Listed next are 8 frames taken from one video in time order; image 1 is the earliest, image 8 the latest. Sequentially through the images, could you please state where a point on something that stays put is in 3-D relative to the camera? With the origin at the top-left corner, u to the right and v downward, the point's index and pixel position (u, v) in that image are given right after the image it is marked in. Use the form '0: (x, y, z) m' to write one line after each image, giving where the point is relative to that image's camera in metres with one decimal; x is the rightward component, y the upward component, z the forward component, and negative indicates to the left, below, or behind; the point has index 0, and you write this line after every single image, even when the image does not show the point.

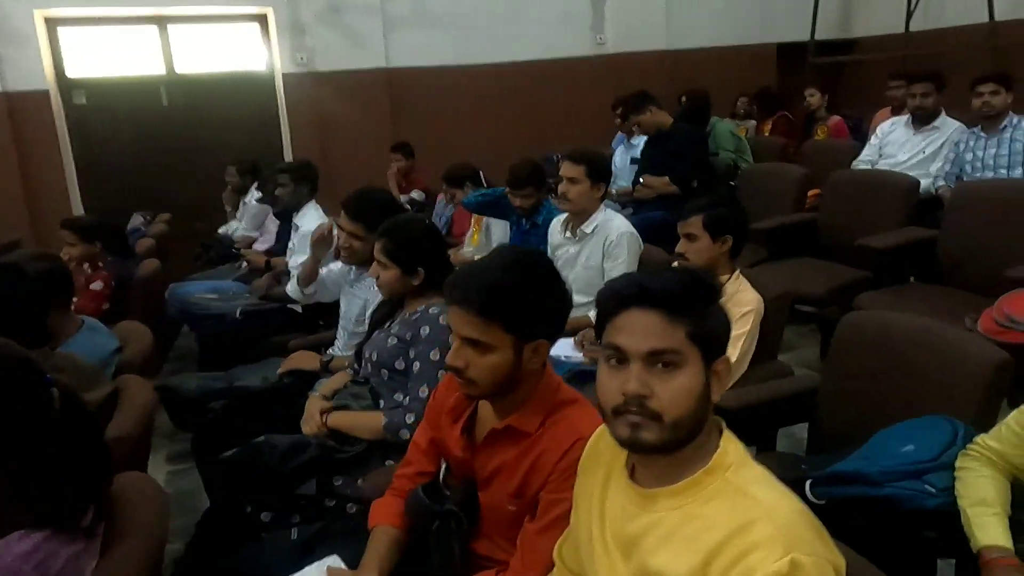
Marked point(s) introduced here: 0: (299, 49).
0: (-1.8, +2.0, +6.4) m
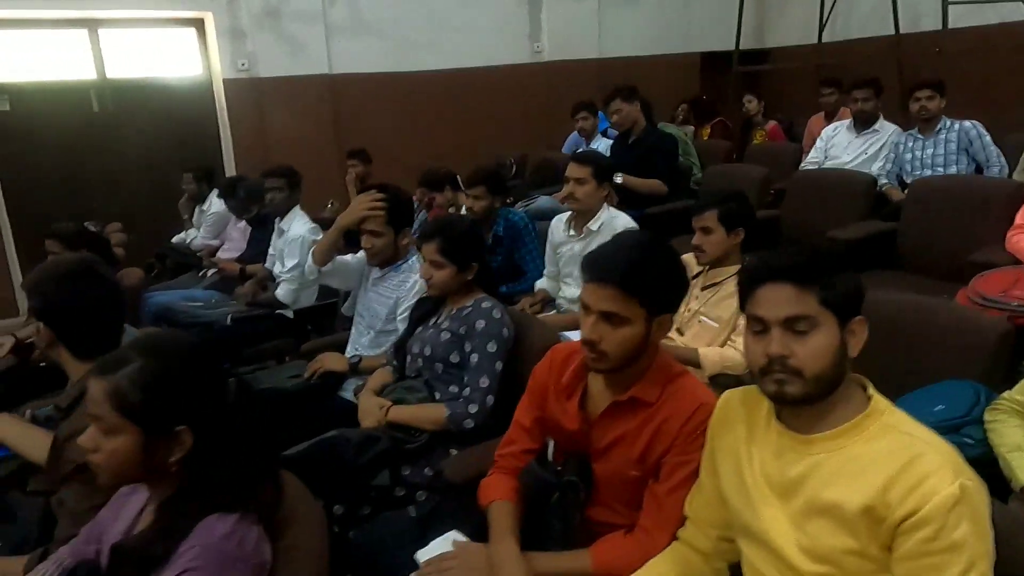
0: (-2.2, +1.9, +6.3) m
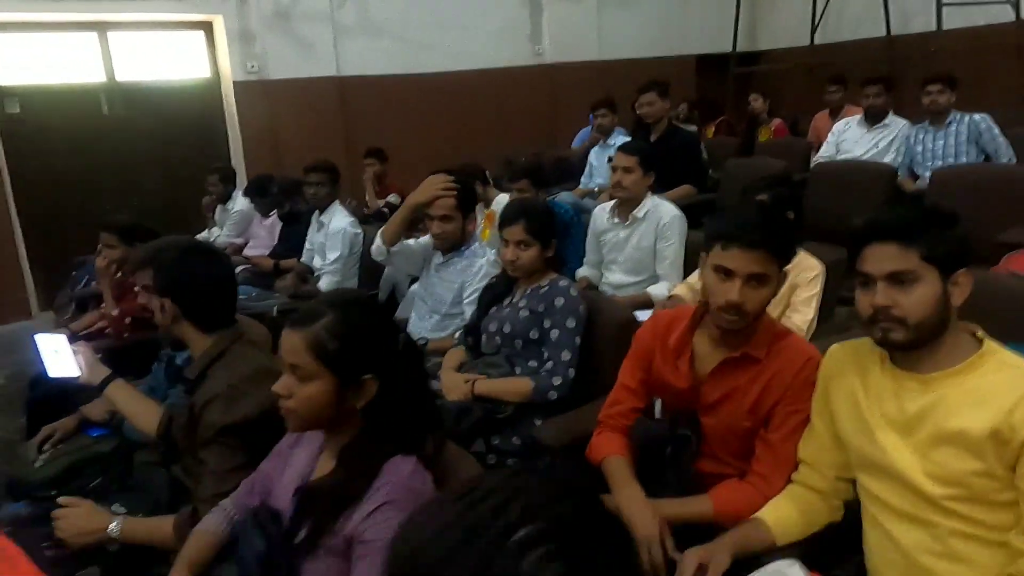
0: (-2.2, +1.9, +6.3) m
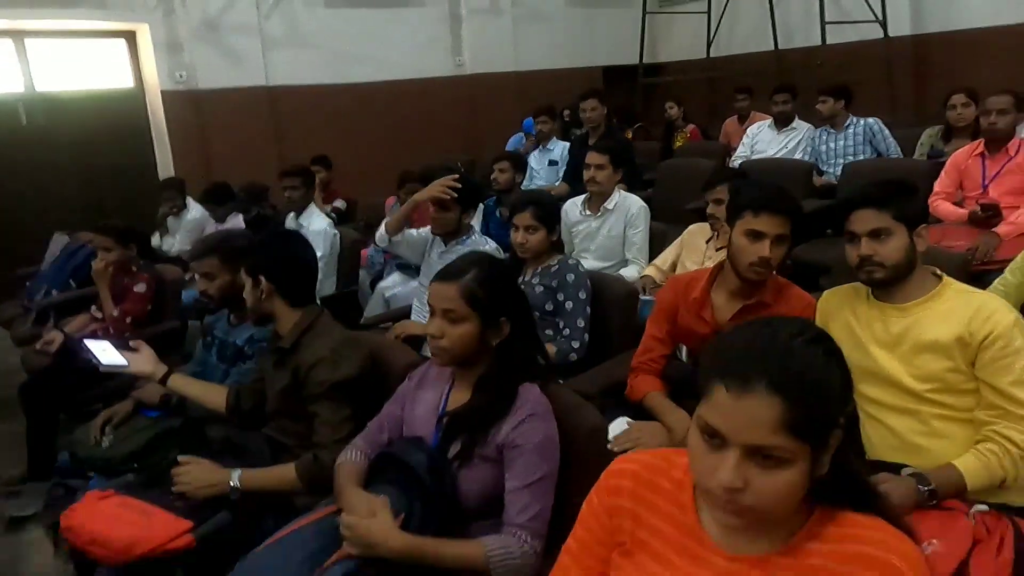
0: (-2.8, +1.8, +6.3) m
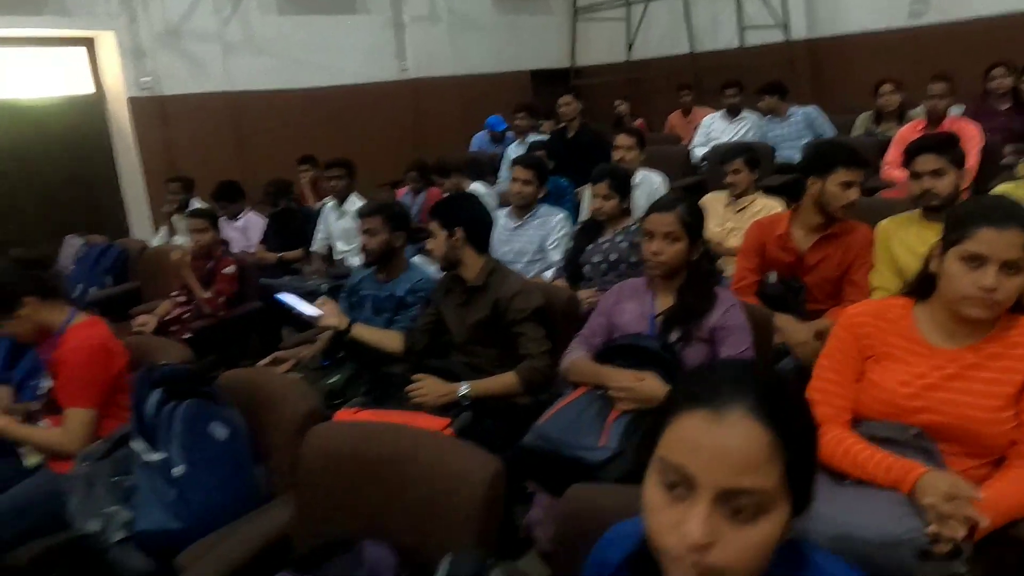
0: (-3.1, +1.8, +6.3) m
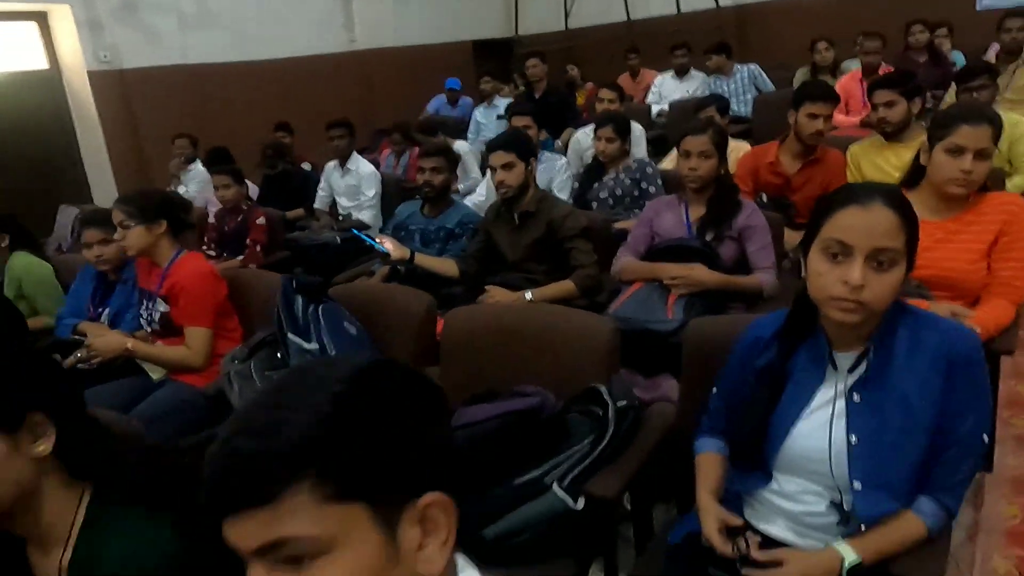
0: (-3.4, +2.0, +6.3) m
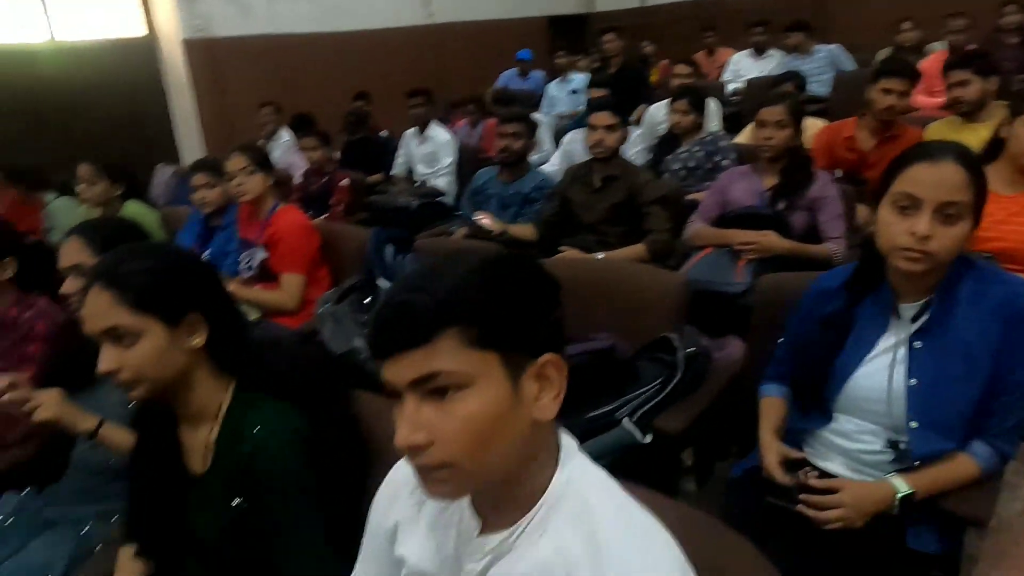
0: (-2.8, +2.4, +6.6) m
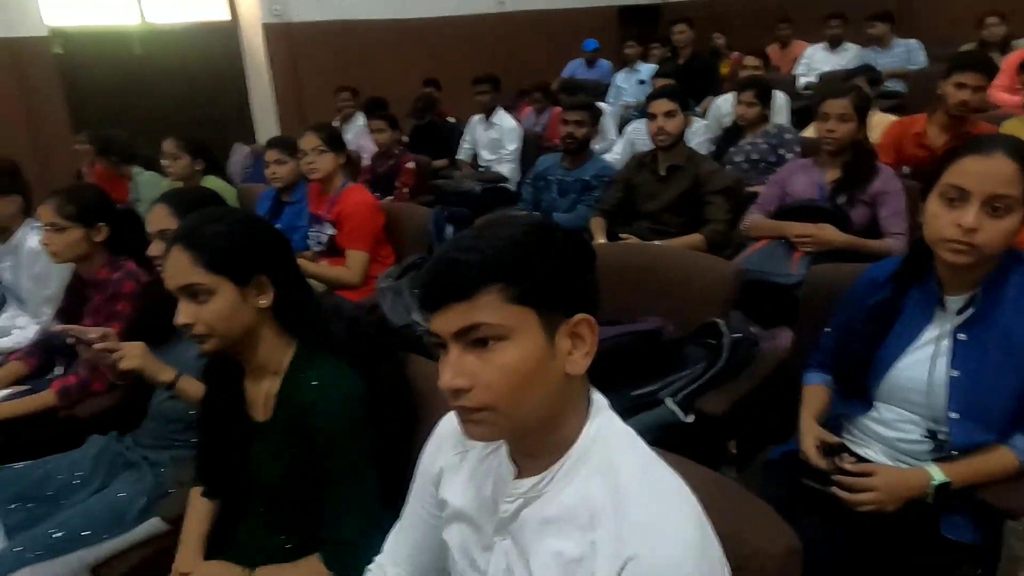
0: (-2.1, +2.6, +6.9) m
